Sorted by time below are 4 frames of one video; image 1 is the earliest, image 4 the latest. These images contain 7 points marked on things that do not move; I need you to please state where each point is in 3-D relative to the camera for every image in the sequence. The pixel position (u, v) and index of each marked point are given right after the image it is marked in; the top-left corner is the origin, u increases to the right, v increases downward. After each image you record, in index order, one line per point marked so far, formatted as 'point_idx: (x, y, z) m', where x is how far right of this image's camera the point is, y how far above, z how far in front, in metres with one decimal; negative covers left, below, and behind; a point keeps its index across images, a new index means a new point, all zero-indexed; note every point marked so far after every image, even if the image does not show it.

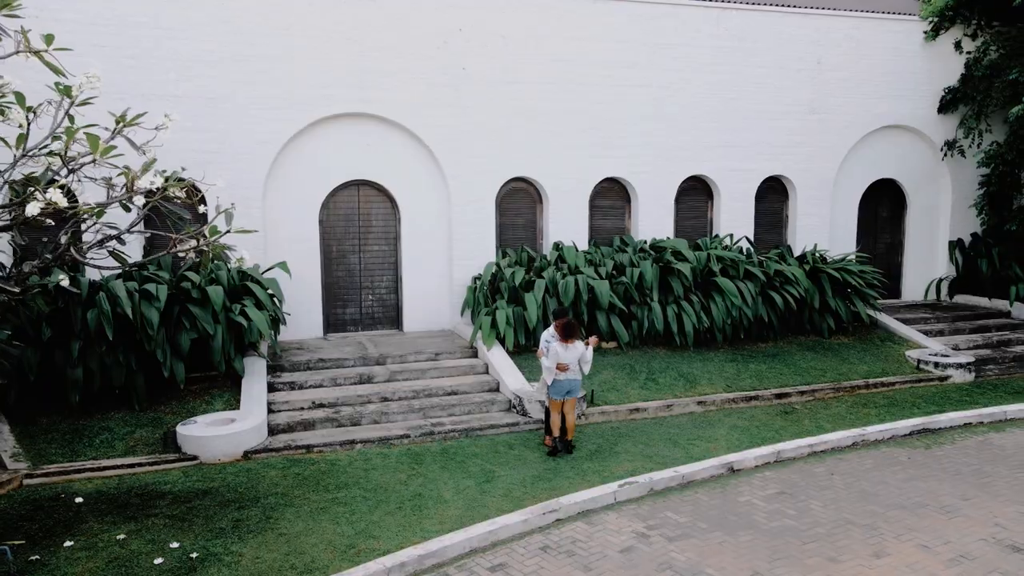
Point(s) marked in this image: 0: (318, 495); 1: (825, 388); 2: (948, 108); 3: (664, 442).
0: (-1.4, -1.5, +5.1) m
1: (+3.3, -1.0, +7.5) m
2: (+6.6, +2.7, +10.8) m
3: (+1.3, -1.3, +6.2) m
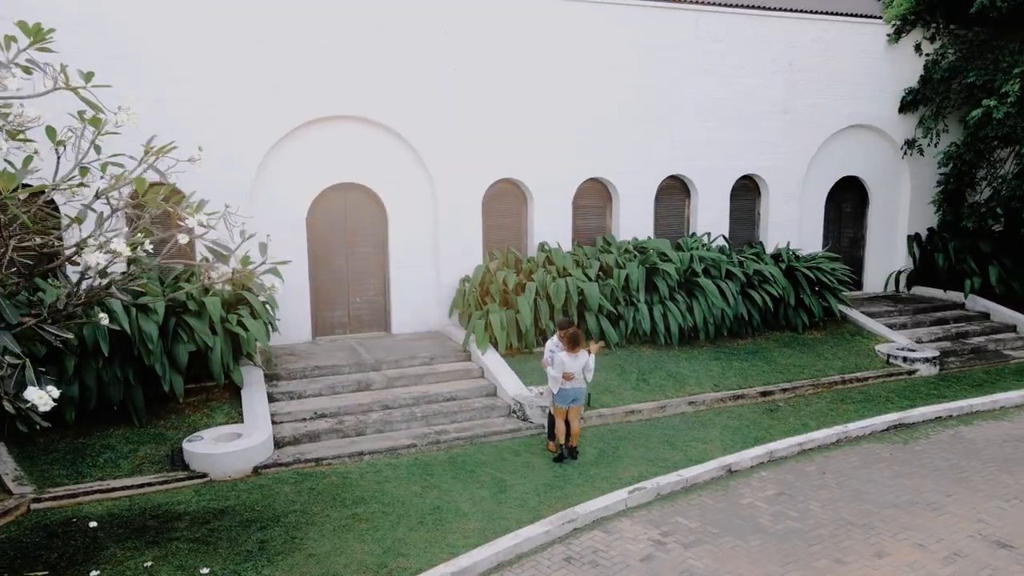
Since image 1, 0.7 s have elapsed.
0: (-1.2, -1.6, +5.1) m
1: (+3.2, -1.1, +7.9) m
2: (+6.2, +2.8, +11.3) m
3: (+1.4, -1.4, +6.5) m
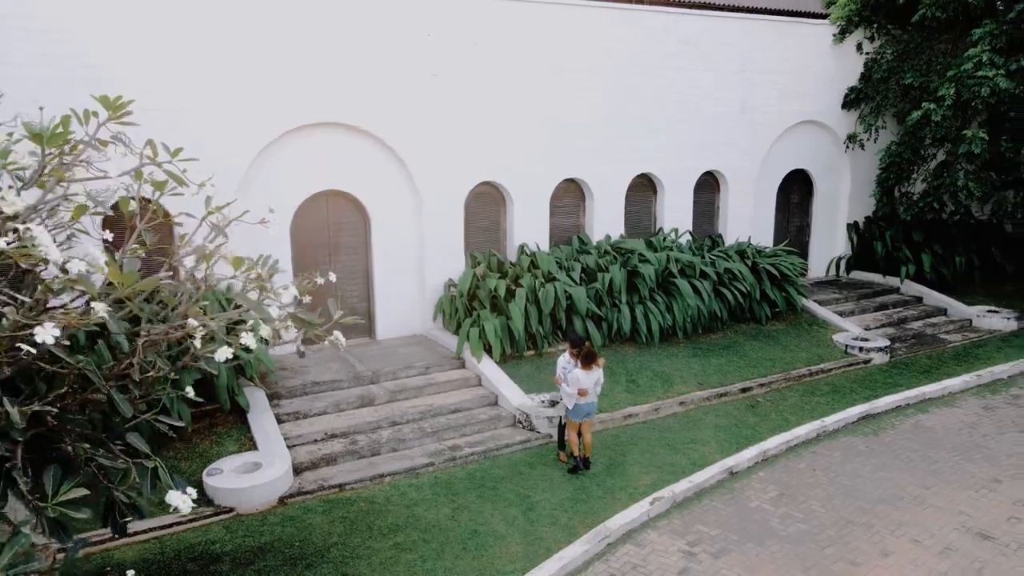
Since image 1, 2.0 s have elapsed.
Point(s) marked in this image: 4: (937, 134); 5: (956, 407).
0: (-1.0, -1.8, +5.2) m
1: (+3.1, -1.1, +8.4) m
2: (+5.6, +3.0, +11.9) m
3: (+1.5, -1.5, +6.9) m
4: (+6.3, +2.3, +10.7) m
5: (+5.0, -1.3, +8.0) m
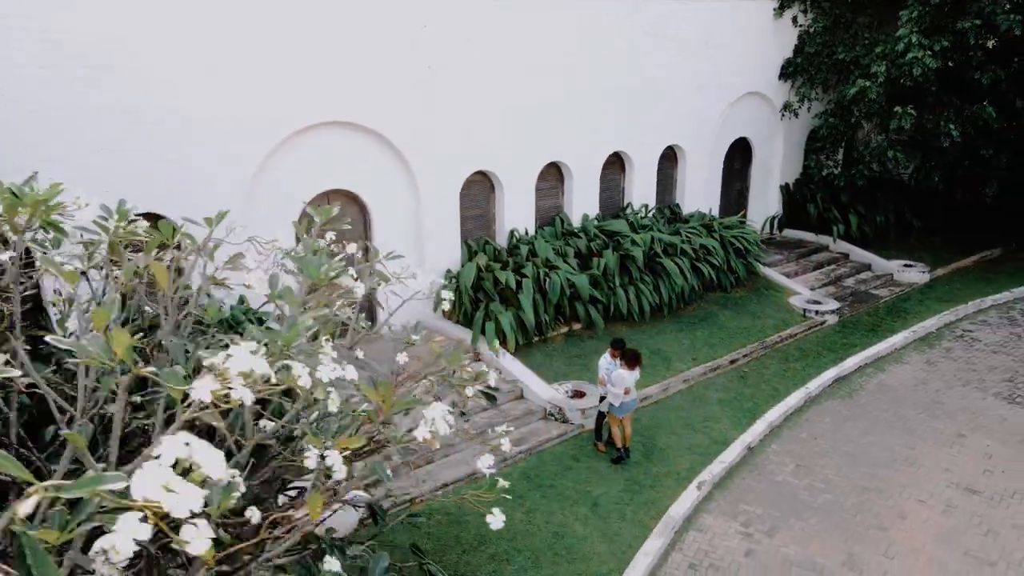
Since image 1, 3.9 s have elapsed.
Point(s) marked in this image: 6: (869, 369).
0: (-0.3, -2.1, +5.6) m
1: (+3.2, -0.8, +9.3) m
2: (+4.9, +3.8, +12.7) m
3: (+1.8, -1.5, +7.5) m
4: (+5.8, +2.9, +11.7) m
5: (+5.1, -1.0, +9.2) m
6: (+4.5, -1.0, +9.1) m
